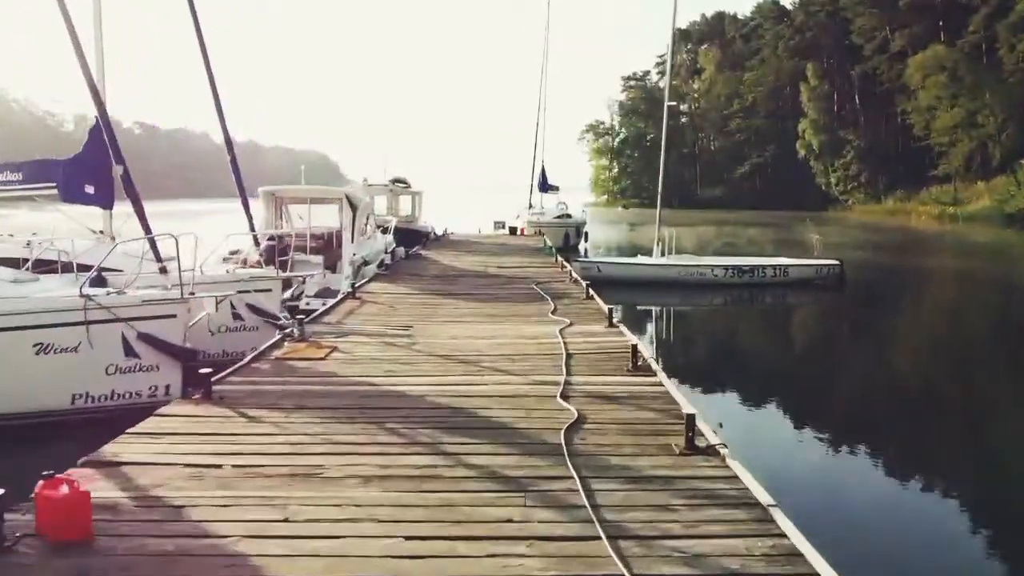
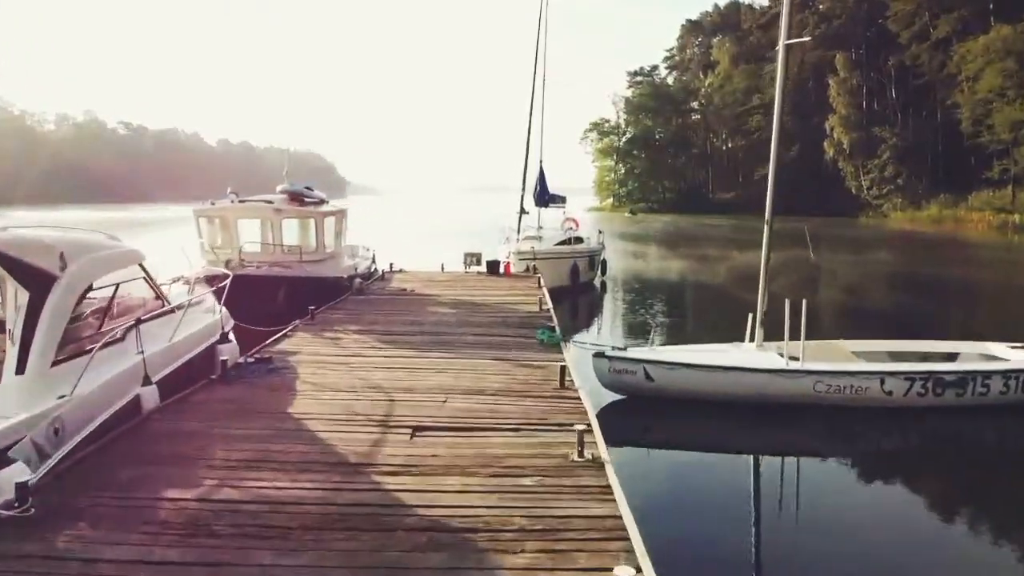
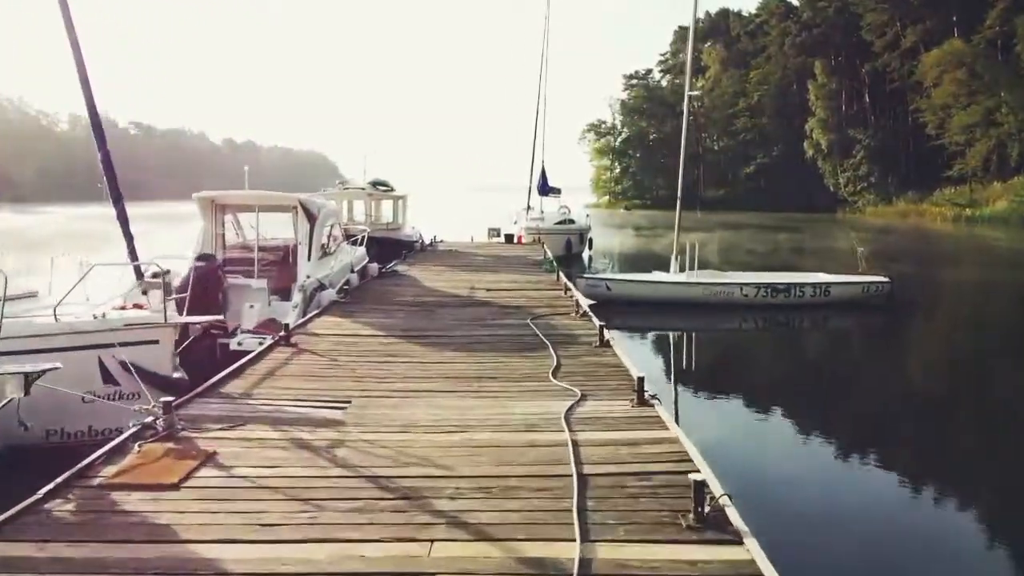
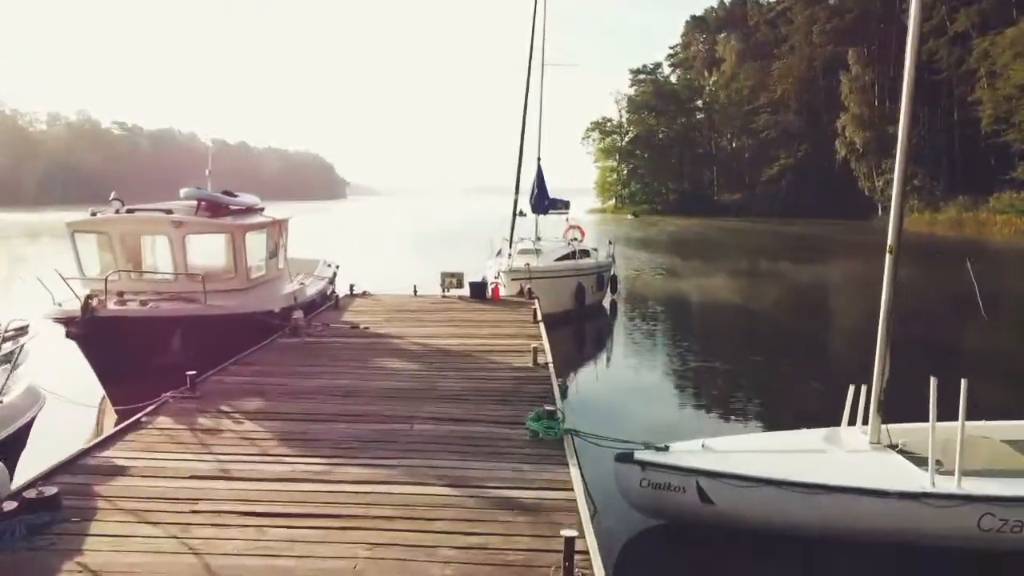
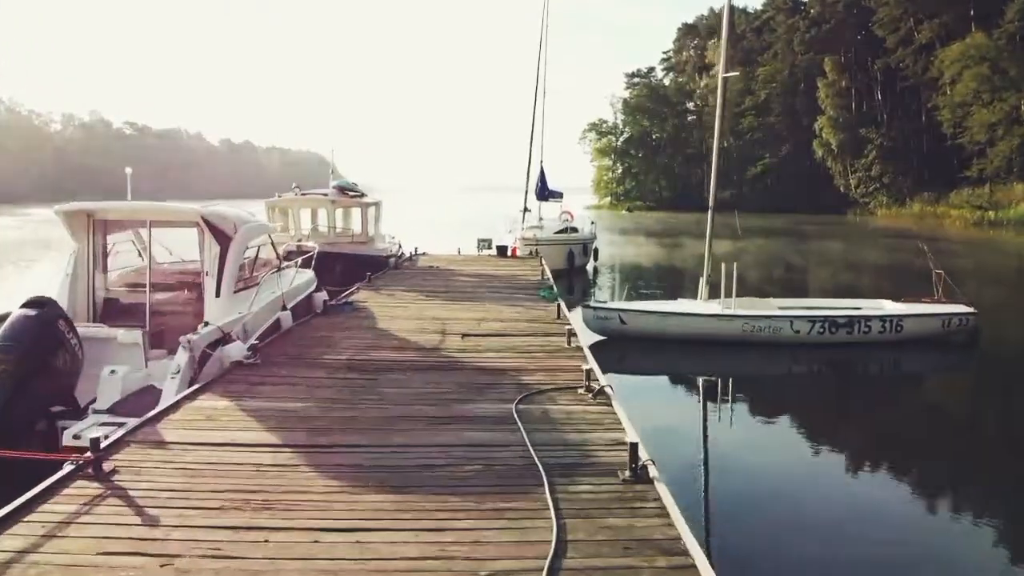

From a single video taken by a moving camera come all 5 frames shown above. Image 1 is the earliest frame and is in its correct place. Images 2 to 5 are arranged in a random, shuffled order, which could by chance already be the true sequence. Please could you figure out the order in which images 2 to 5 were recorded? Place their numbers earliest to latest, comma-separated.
3, 5, 2, 4
